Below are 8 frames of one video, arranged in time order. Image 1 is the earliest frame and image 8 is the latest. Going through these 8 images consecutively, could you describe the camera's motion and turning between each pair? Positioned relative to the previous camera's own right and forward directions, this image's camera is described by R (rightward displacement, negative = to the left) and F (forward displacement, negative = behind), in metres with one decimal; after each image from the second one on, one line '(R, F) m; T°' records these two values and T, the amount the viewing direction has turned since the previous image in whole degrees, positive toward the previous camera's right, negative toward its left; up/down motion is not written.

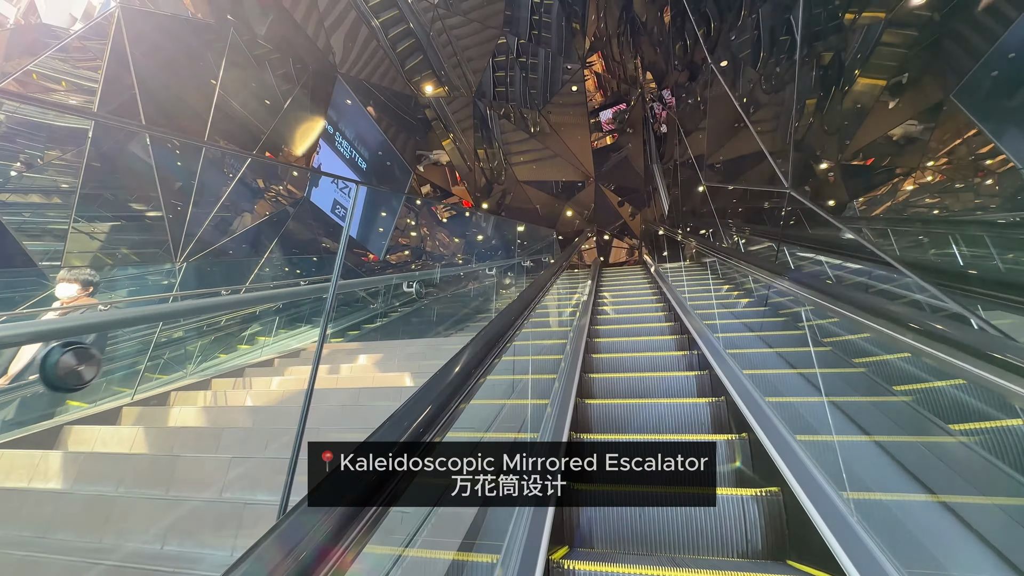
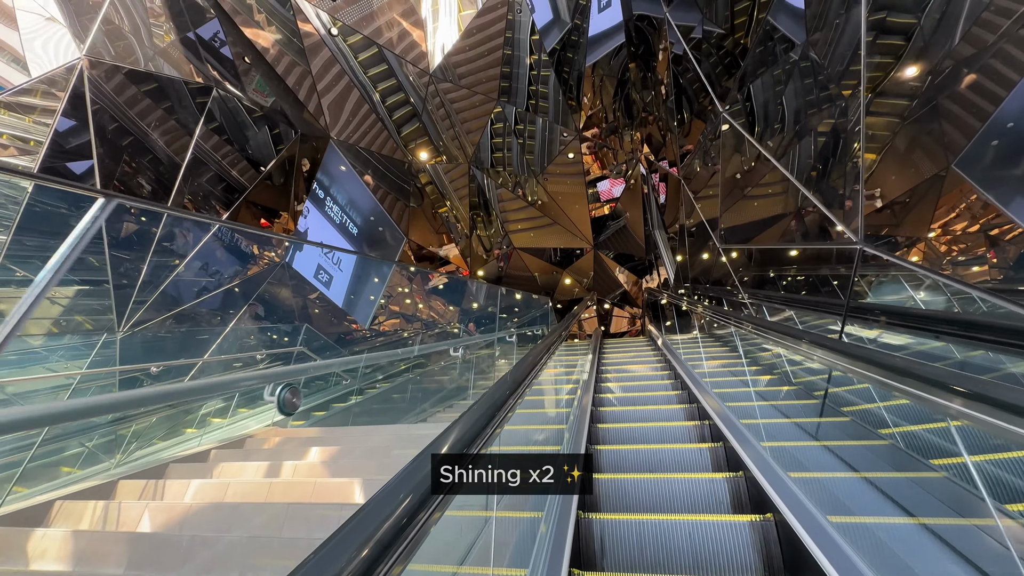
(+0.1, +0.5) m; 0°
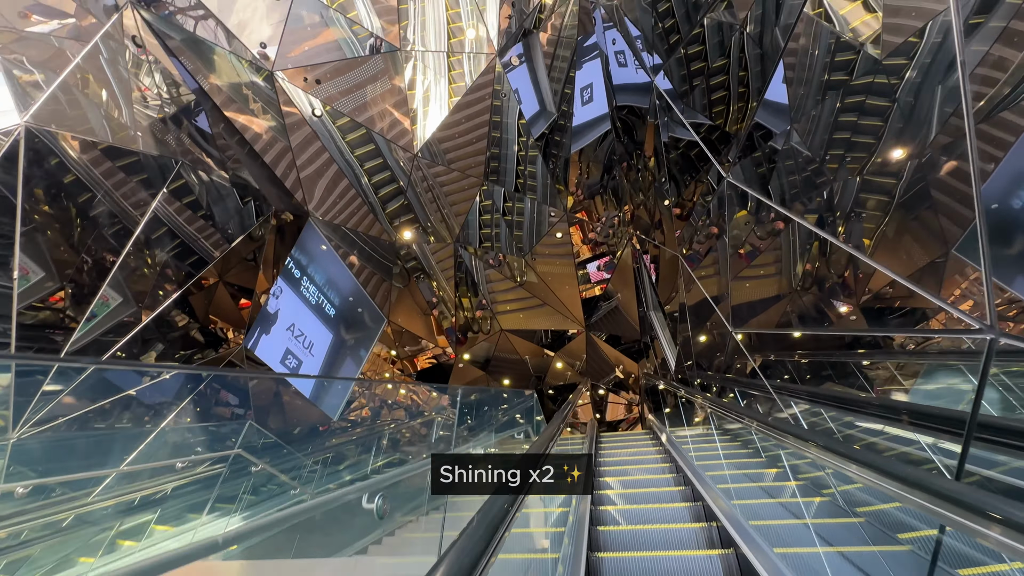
(+0.1, +0.4) m; +1°
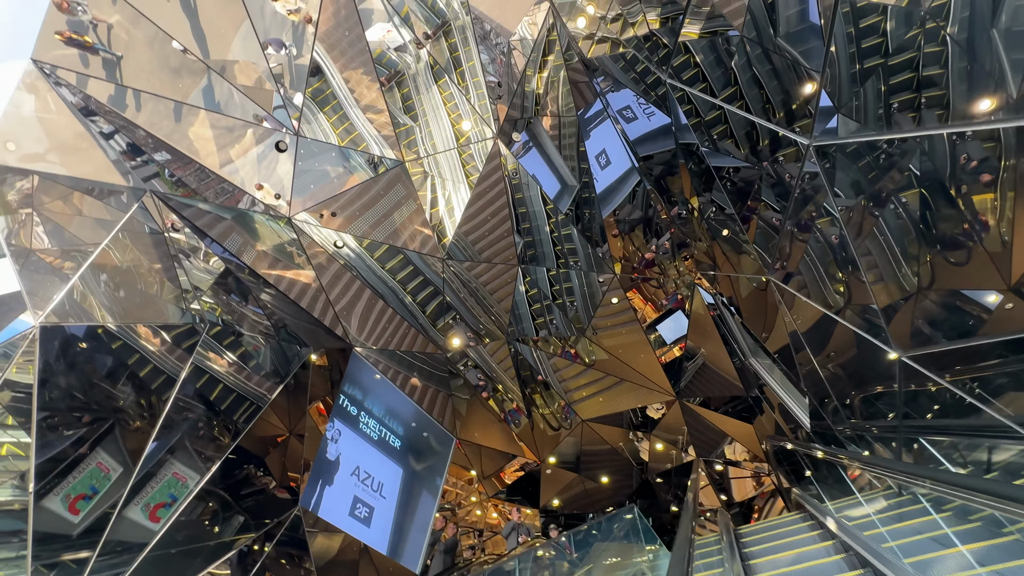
(+0.1, +0.6) m; -6°
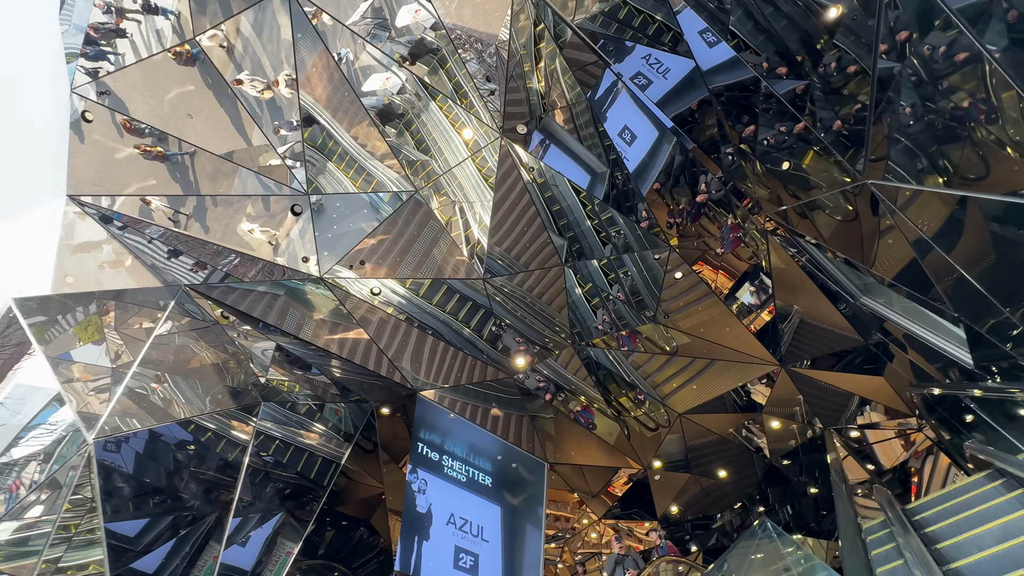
(+0.1, +0.4) m; -8°
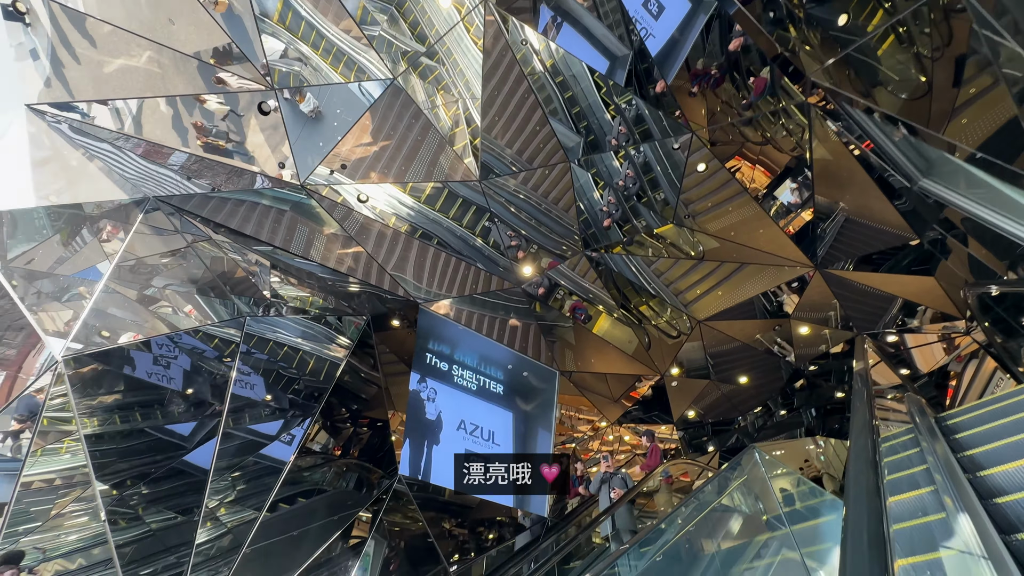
(+0.3, +0.4) m; -4°
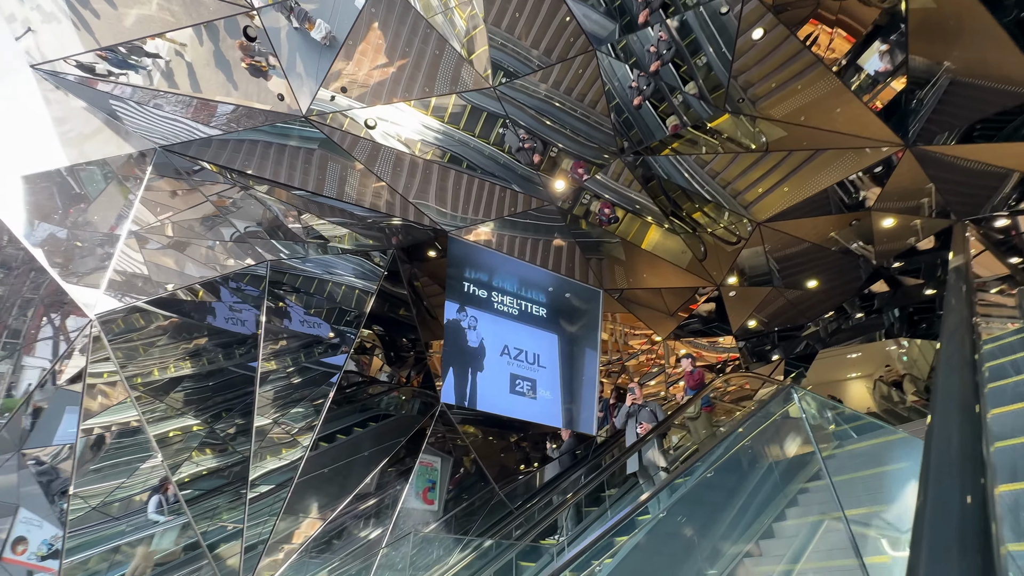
(+0.2, +0.3) m; -8°
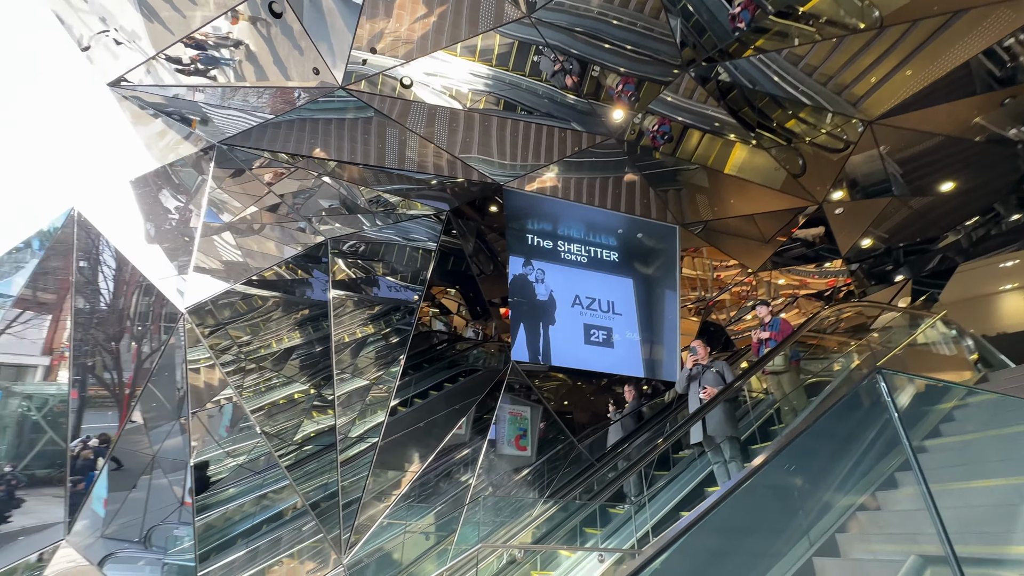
(+0.2, +0.2) m; -11°
